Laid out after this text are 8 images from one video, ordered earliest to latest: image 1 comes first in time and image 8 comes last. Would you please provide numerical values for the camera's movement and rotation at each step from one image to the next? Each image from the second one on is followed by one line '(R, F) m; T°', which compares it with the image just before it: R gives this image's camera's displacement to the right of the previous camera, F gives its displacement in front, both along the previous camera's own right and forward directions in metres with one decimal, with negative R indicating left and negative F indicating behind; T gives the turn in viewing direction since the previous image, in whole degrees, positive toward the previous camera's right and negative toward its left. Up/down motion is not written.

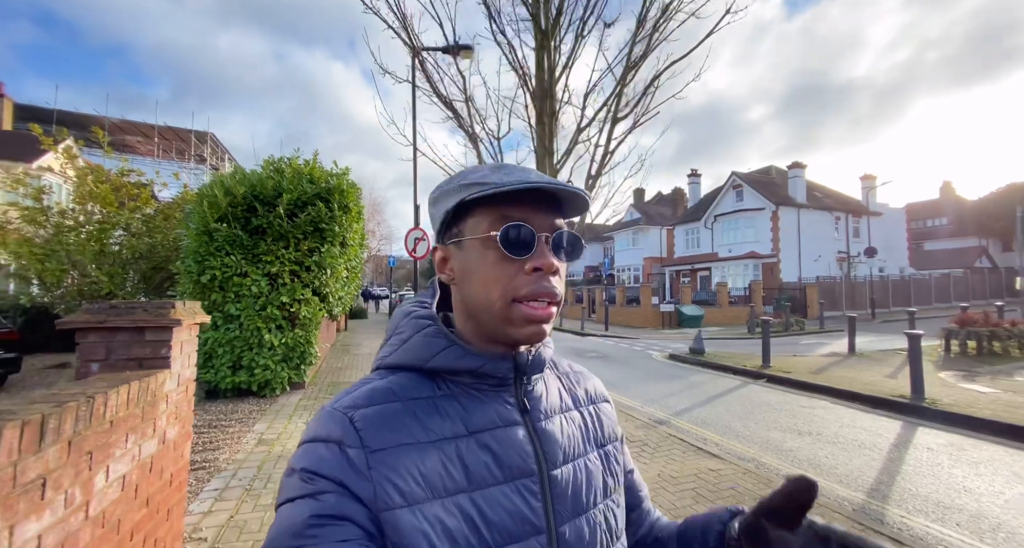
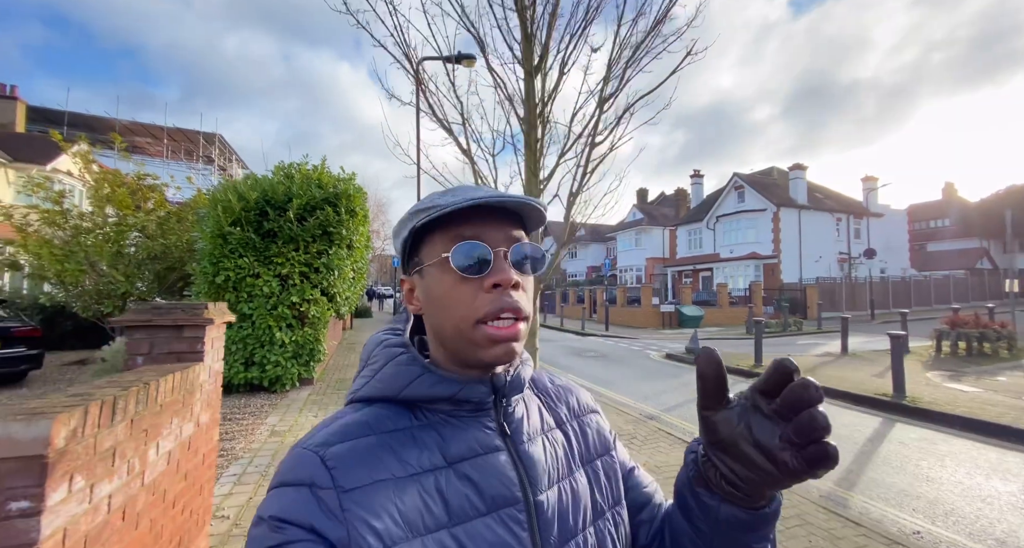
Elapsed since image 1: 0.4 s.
(+0.1, -0.3) m; 0°
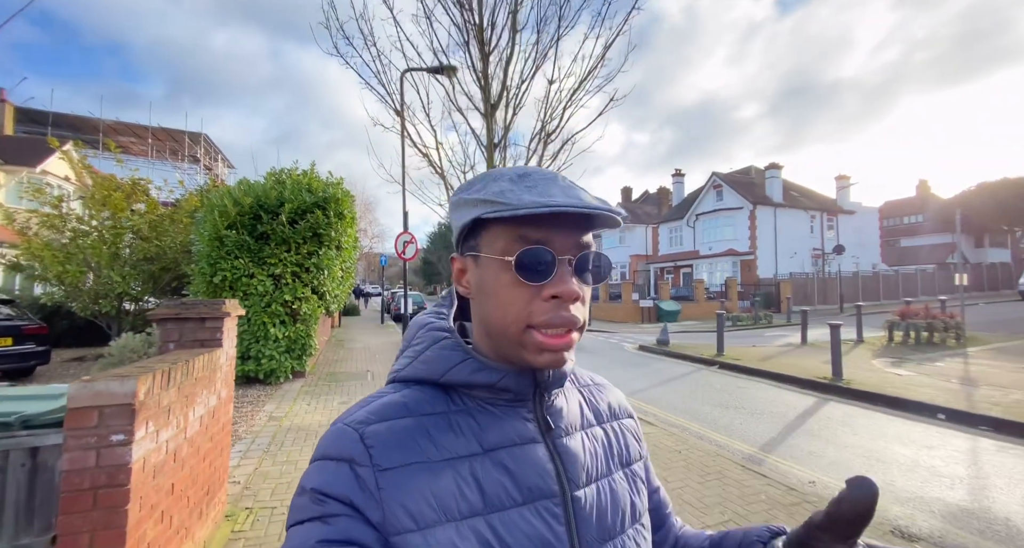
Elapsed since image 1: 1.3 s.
(+0.2, -0.5) m; +1°
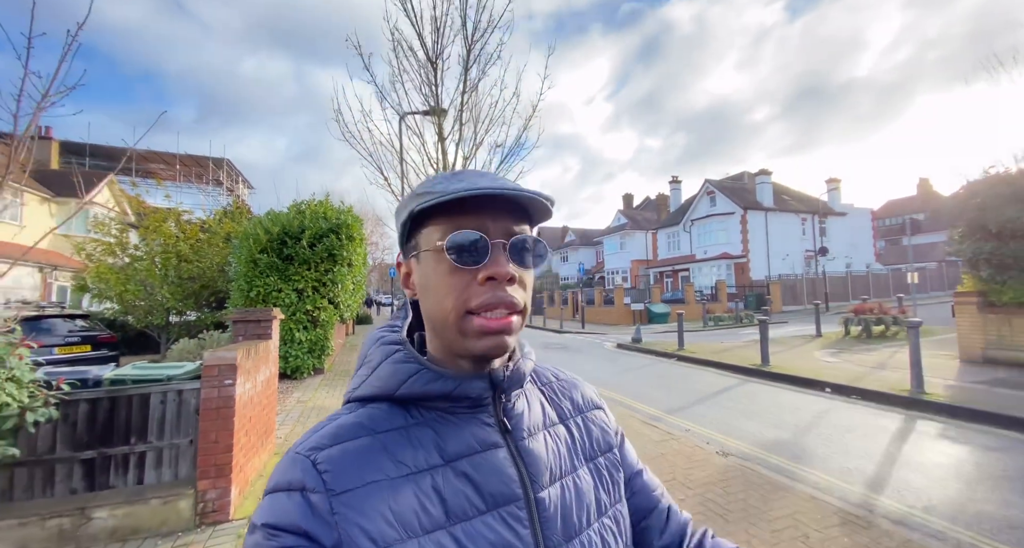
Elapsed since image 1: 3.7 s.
(+0.6, -1.3) m; -2°
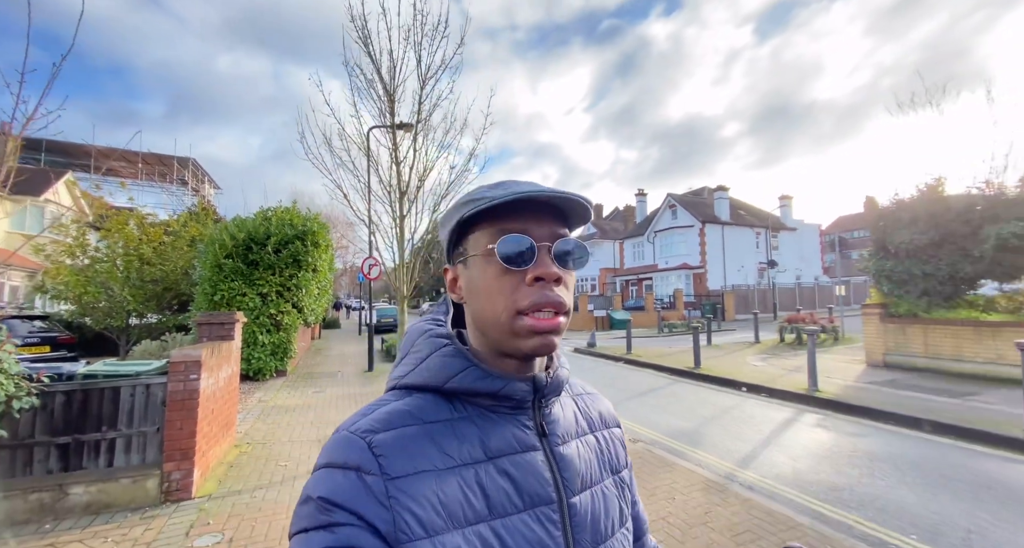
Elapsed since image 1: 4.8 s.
(+0.4, -0.6) m; +3°
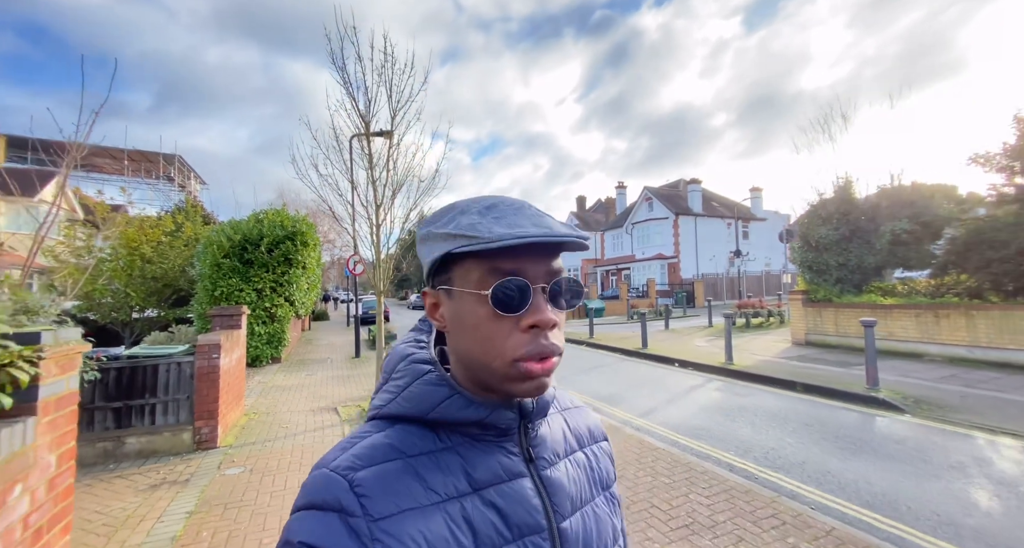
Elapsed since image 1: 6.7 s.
(+0.5, -1.1) m; +1°
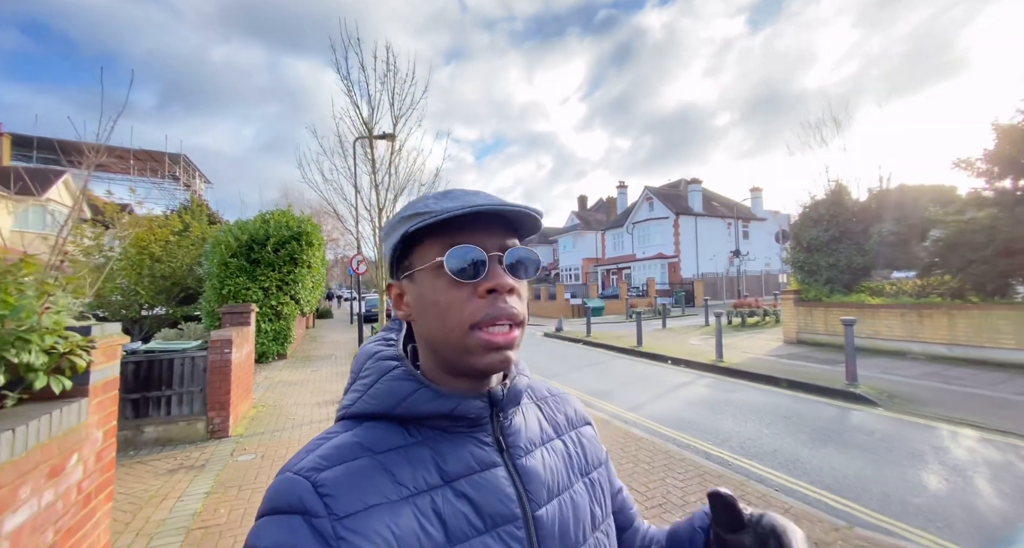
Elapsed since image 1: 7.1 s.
(+0.1, -0.3) m; 0°
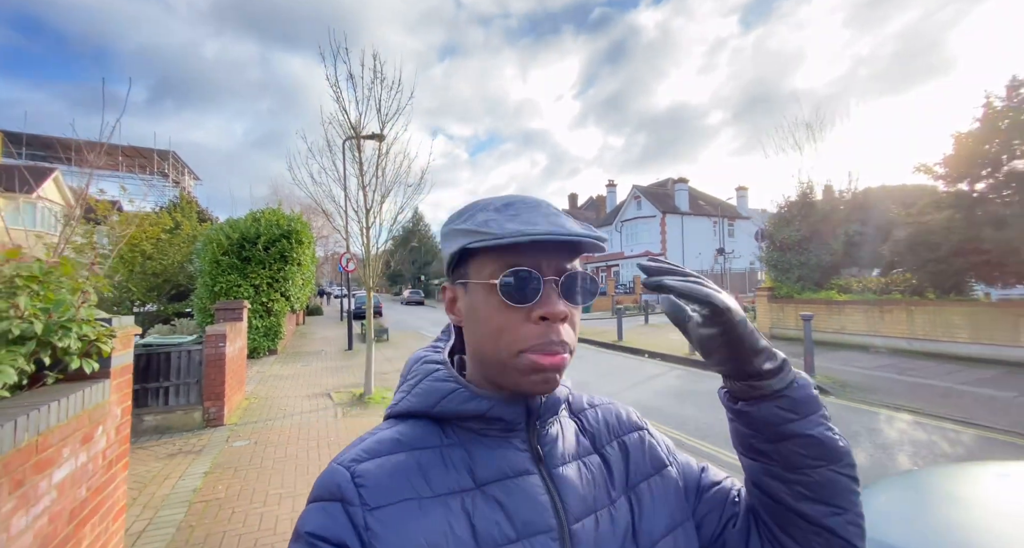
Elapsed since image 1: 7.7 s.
(+0.2, -0.3) m; +1°
